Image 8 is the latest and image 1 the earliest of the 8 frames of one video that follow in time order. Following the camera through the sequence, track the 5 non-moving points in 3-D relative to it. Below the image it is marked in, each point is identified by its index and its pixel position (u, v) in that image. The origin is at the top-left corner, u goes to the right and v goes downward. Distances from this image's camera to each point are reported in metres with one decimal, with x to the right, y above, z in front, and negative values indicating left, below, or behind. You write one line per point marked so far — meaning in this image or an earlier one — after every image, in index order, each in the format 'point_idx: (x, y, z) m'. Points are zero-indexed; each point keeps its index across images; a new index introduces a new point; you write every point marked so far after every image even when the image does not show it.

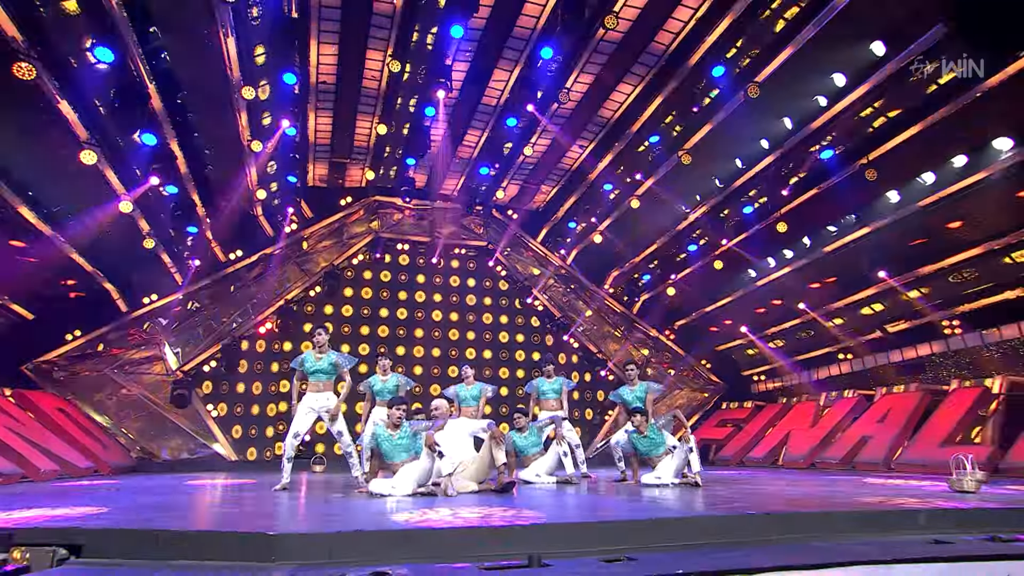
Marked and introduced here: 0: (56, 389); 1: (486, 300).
0: (-8.8, -2.1, +13.6) m
1: (-0.4, -0.3, +18.4) m
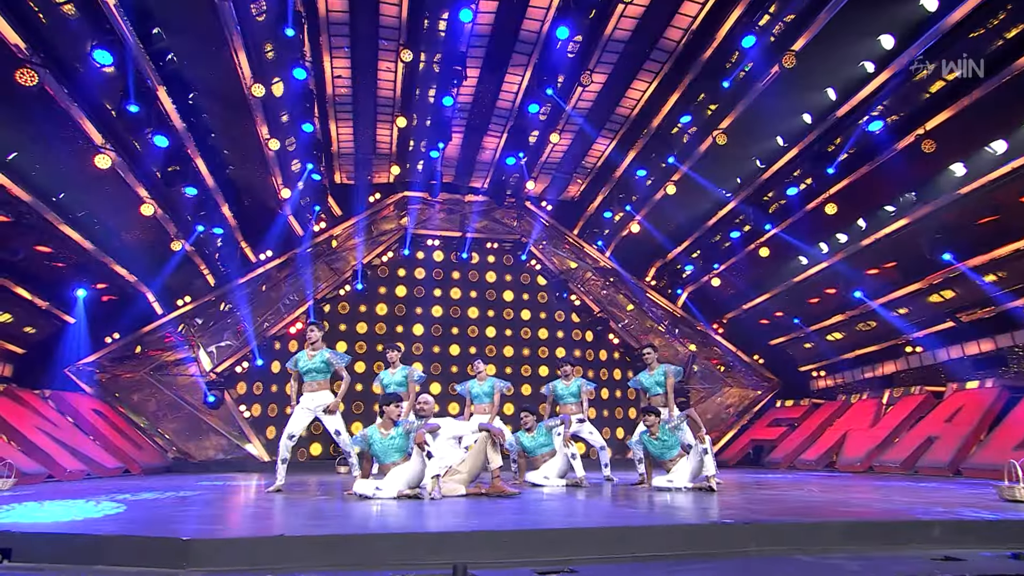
0: (-8.3, -2.1, +13.9) m
1: (+0.5, -0.2, +17.9) m
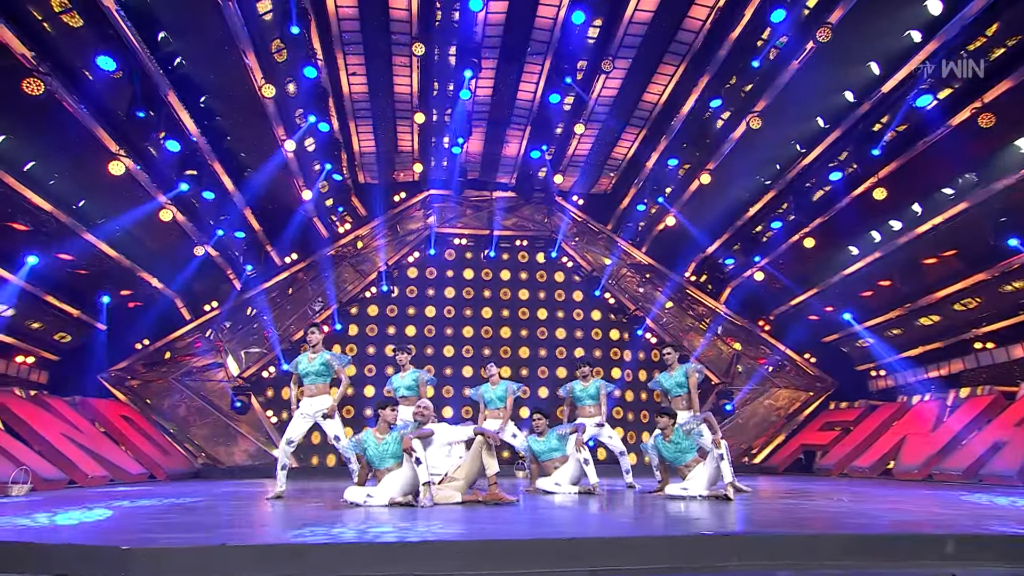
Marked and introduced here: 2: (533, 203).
0: (-7.8, -2.3, +14.0) m
1: (+1.3, -0.2, +17.3) m
2: (+0.5, +2.2, +17.5) m
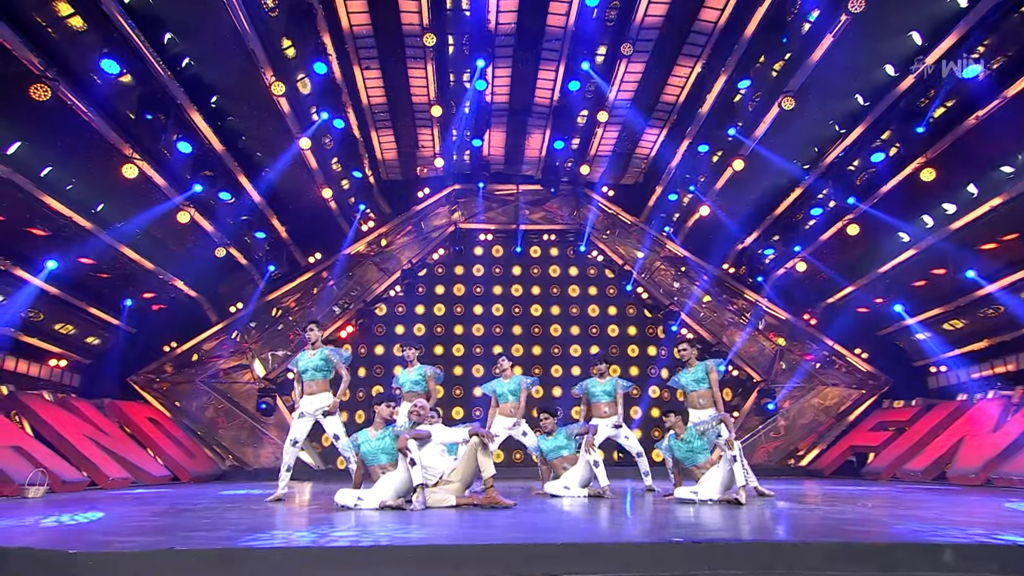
0: (-7.2, -2.4, +14.2) m
1: (+2.0, -0.1, +16.7) m
2: (+1.2, +2.3, +17.0) m
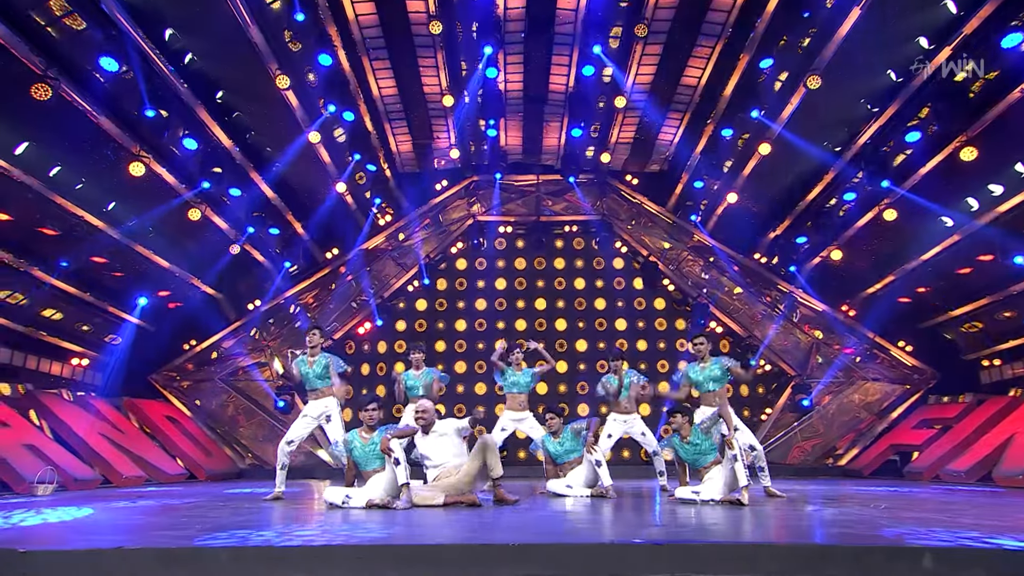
0: (-6.9, -2.3, +14.2) m
1: (+2.5, +0.1, +16.2) m
2: (+1.7, +2.4, +16.5) m
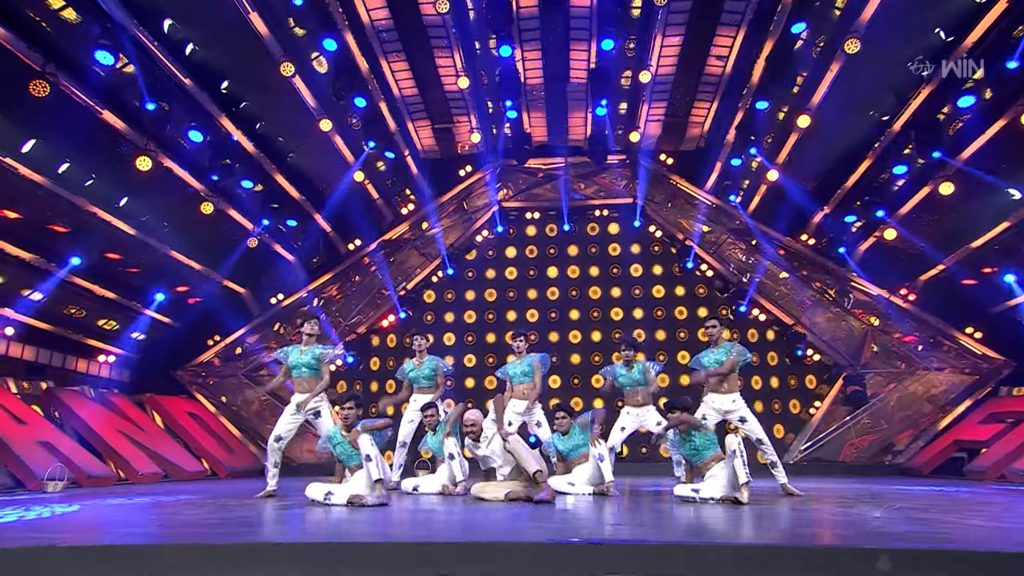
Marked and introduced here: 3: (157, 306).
0: (-6.3, -2.2, +14.2) m
1: (+3.1, +0.4, +15.3) m
2: (+2.3, +2.7, +15.7) m
3: (-7.2, -0.4, +14.0) m
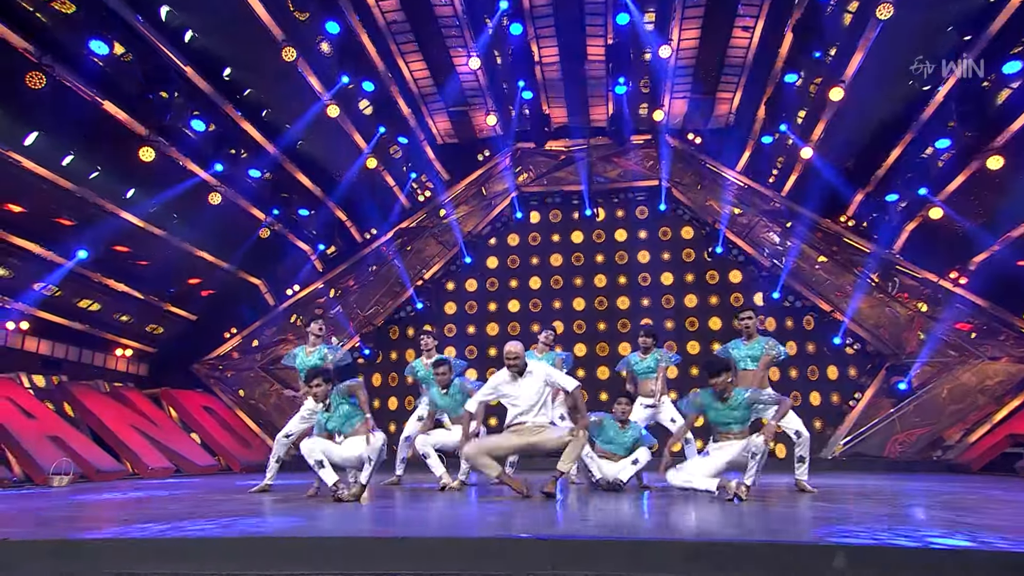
0: (-5.9, -2.1, +14.1) m
1: (+3.5, +0.7, +14.6) m
2: (+2.7, +3.0, +14.9) m
3: (-6.8, -0.2, +13.9) m
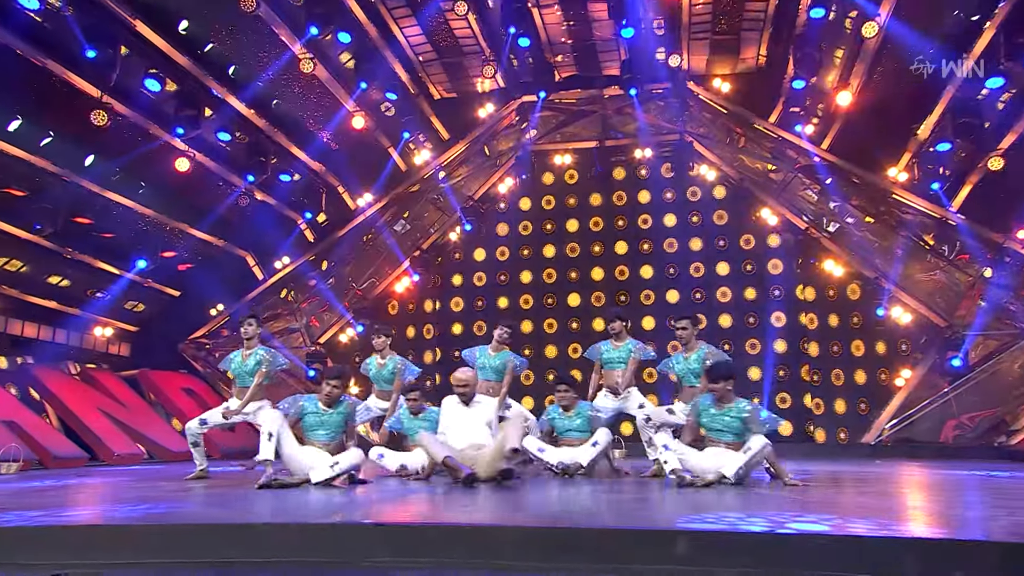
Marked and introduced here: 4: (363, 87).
0: (-5.9, -1.6, +13.4) m
1: (+3.6, +1.3, +13.1) m
2: (+2.7, +3.6, +13.4) m
3: (-6.8, +0.3, +13.2) m
4: (-2.6, +3.7, +12.7) m
